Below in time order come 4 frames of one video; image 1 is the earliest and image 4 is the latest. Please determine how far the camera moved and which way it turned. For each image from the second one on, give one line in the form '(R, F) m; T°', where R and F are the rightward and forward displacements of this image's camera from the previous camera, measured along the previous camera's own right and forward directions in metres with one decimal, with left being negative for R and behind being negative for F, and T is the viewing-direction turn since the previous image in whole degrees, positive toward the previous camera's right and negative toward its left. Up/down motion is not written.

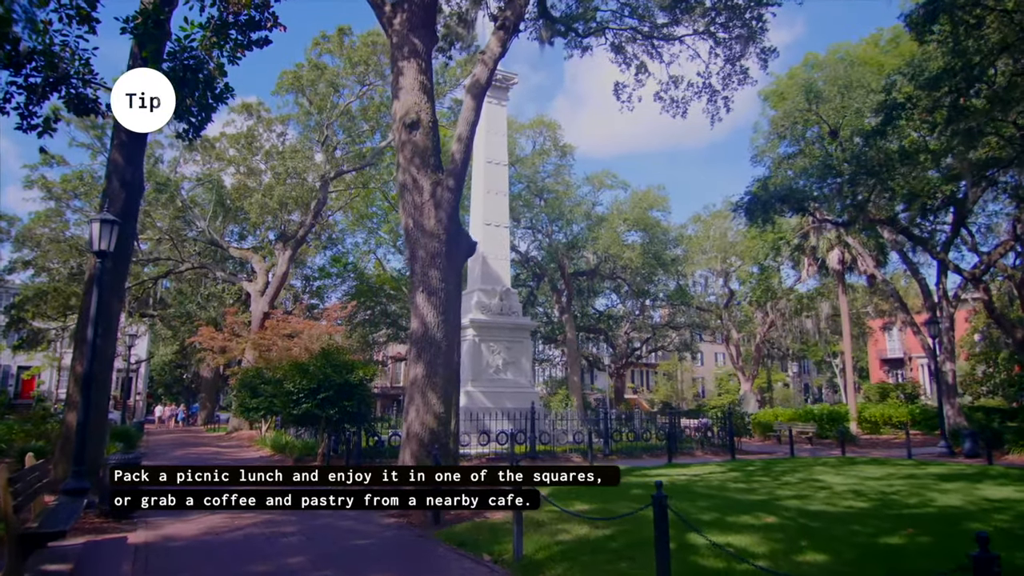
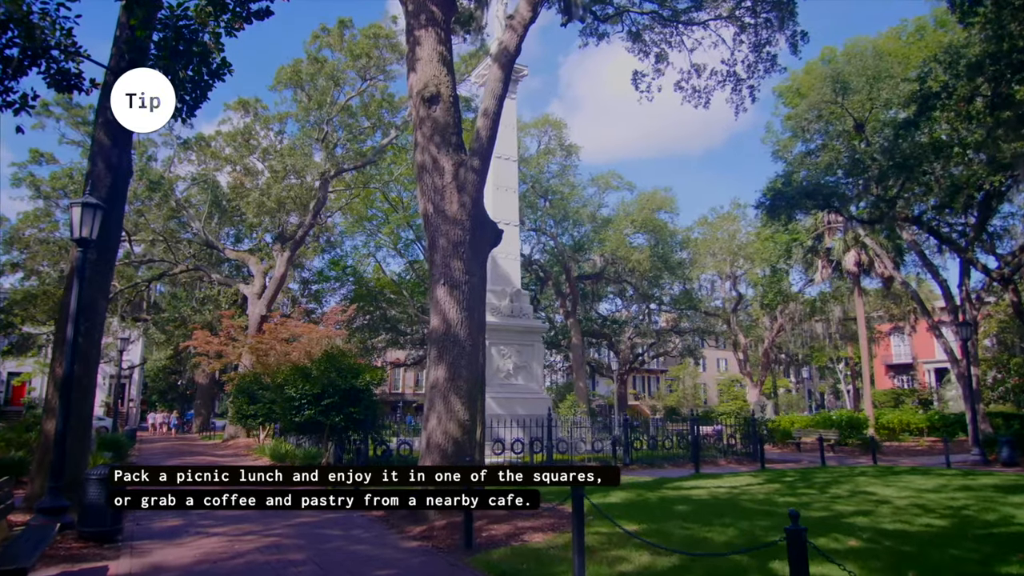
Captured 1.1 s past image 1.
(-0.5, +1.1) m; 0°
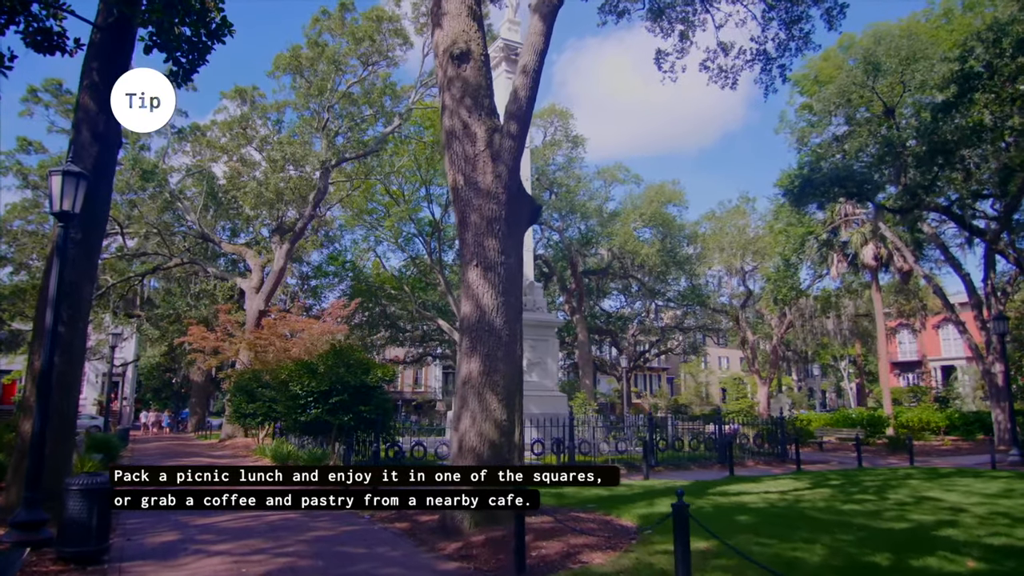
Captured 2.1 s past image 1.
(-0.5, +1.1) m; 0°
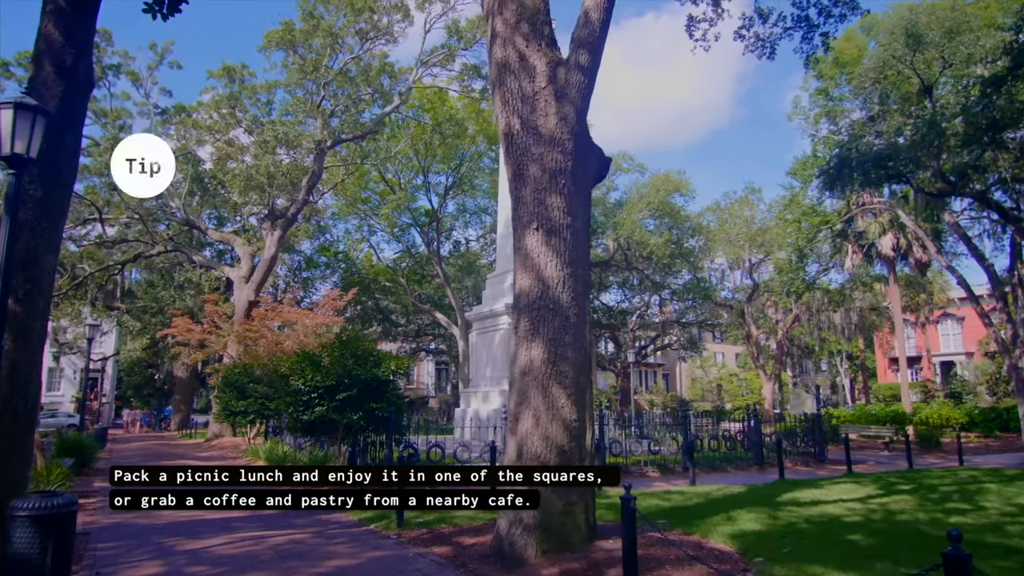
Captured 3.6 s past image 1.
(-0.8, +1.6) m; +1°
